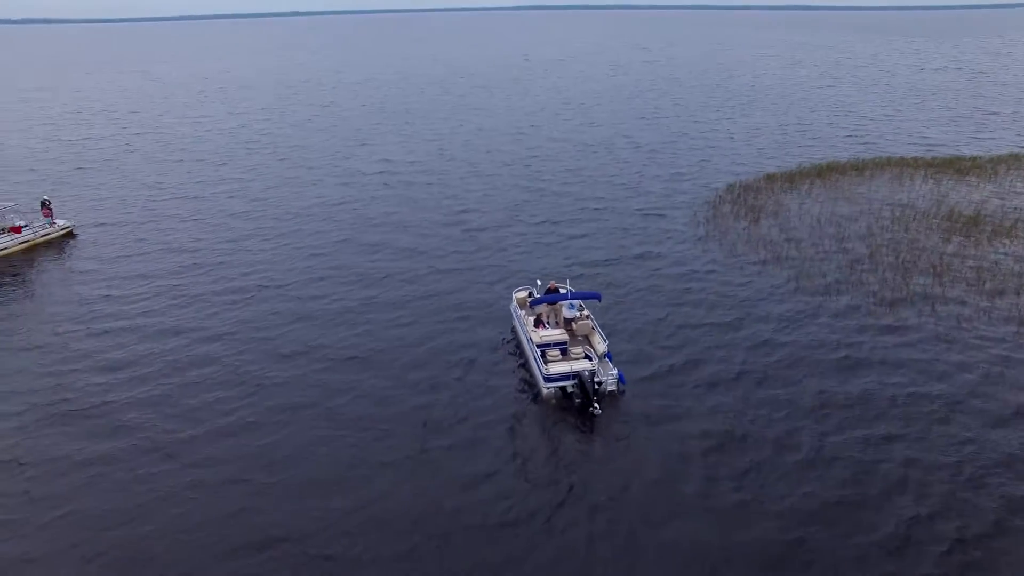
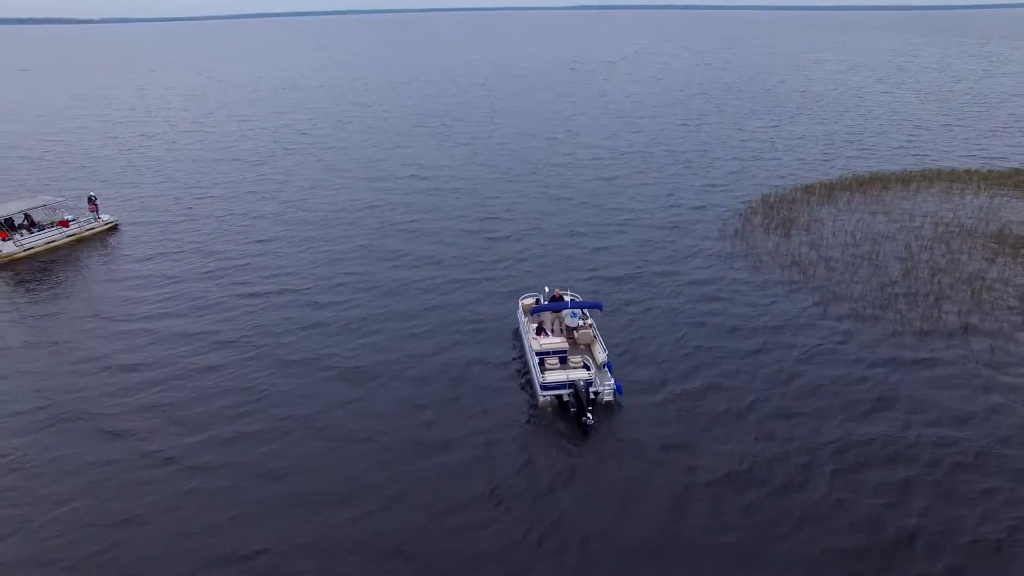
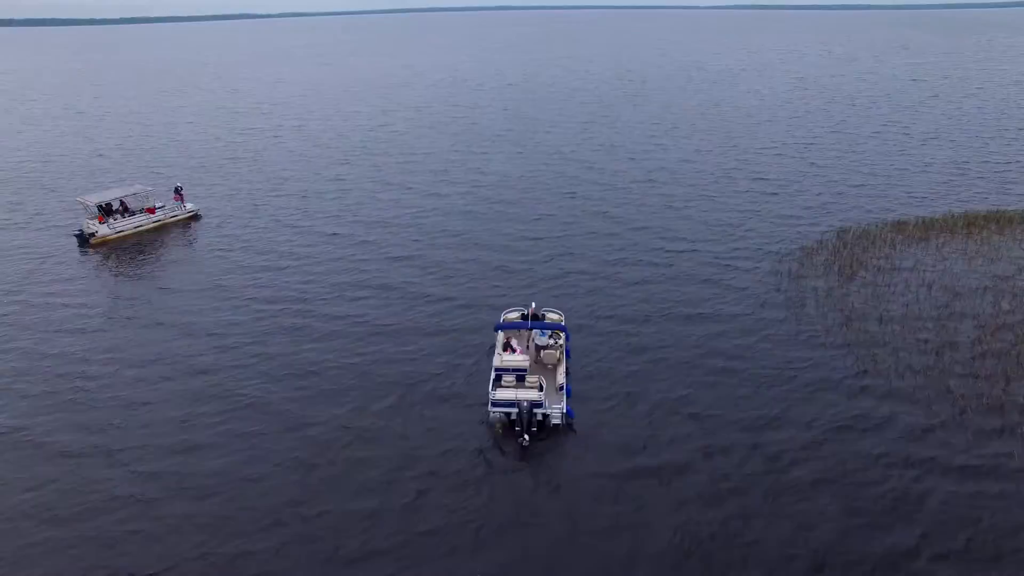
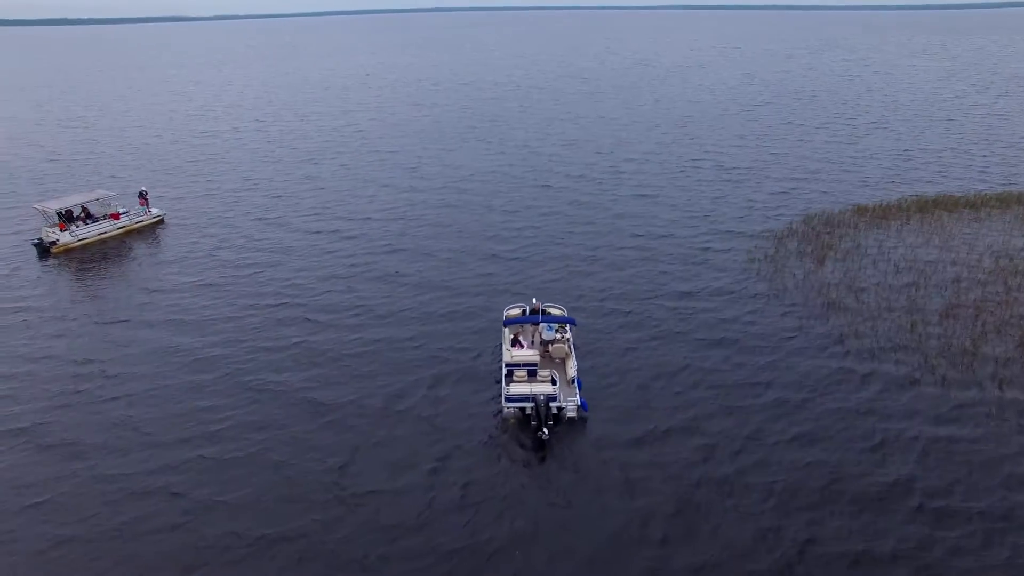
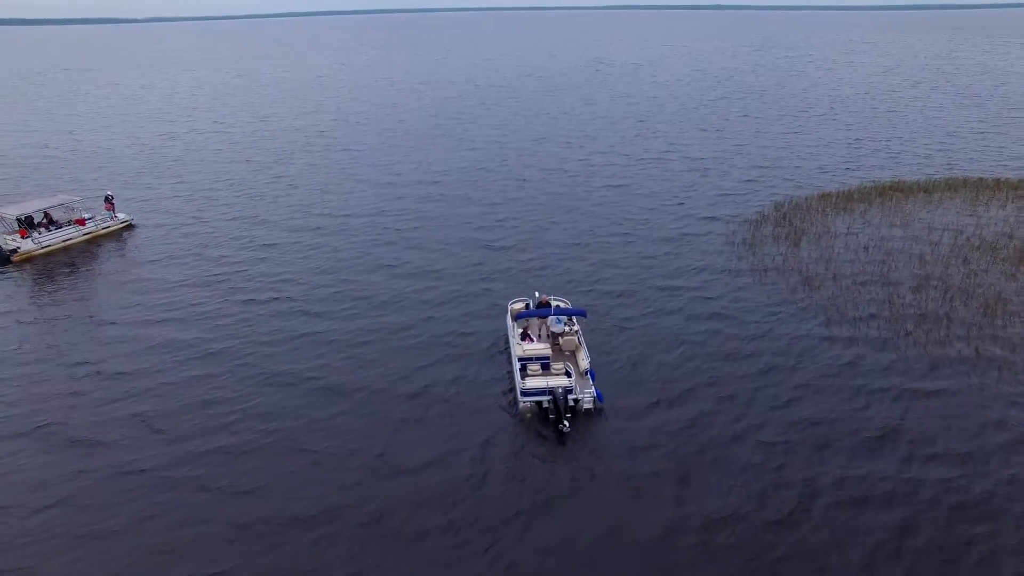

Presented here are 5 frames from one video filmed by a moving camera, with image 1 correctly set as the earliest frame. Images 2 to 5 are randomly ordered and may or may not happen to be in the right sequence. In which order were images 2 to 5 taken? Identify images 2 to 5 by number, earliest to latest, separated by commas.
2, 5, 4, 3
